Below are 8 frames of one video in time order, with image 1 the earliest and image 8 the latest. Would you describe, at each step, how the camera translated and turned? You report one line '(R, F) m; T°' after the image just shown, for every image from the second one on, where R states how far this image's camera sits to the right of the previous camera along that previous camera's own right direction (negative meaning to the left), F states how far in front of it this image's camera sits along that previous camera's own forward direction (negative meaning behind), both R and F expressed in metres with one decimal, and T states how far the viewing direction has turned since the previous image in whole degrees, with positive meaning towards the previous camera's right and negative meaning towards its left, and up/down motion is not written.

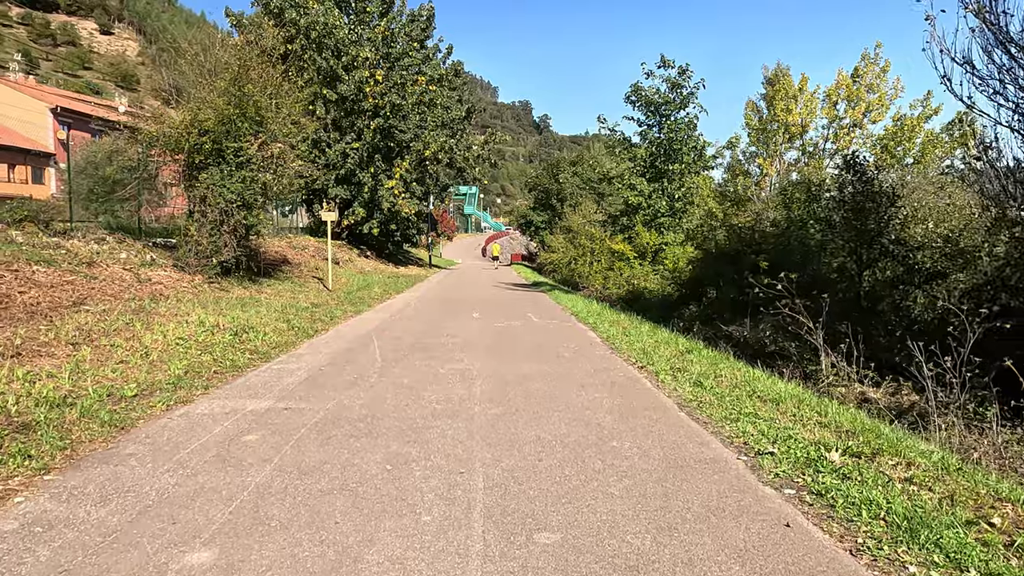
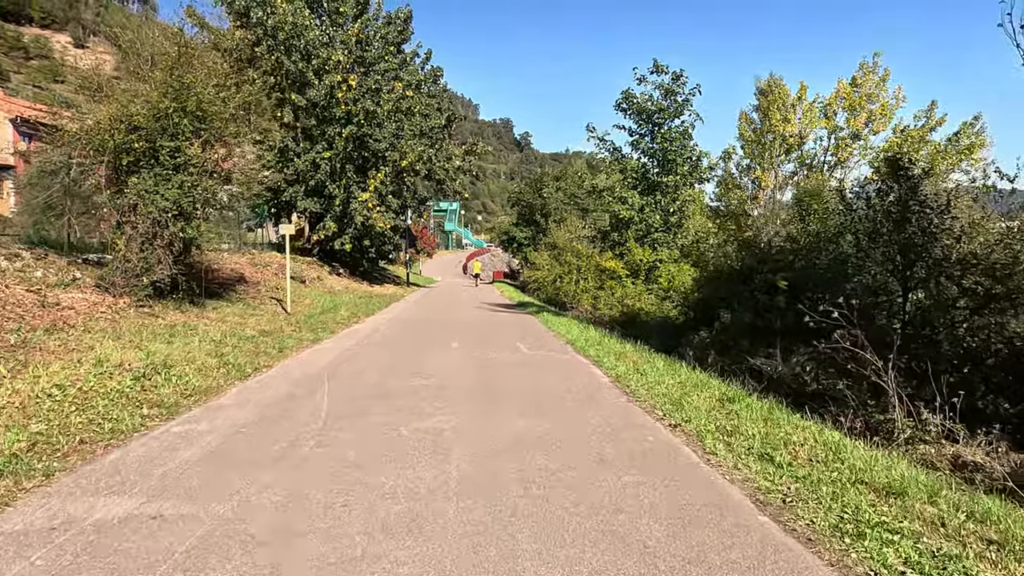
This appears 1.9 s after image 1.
(-0.1, +2.0) m; +1°
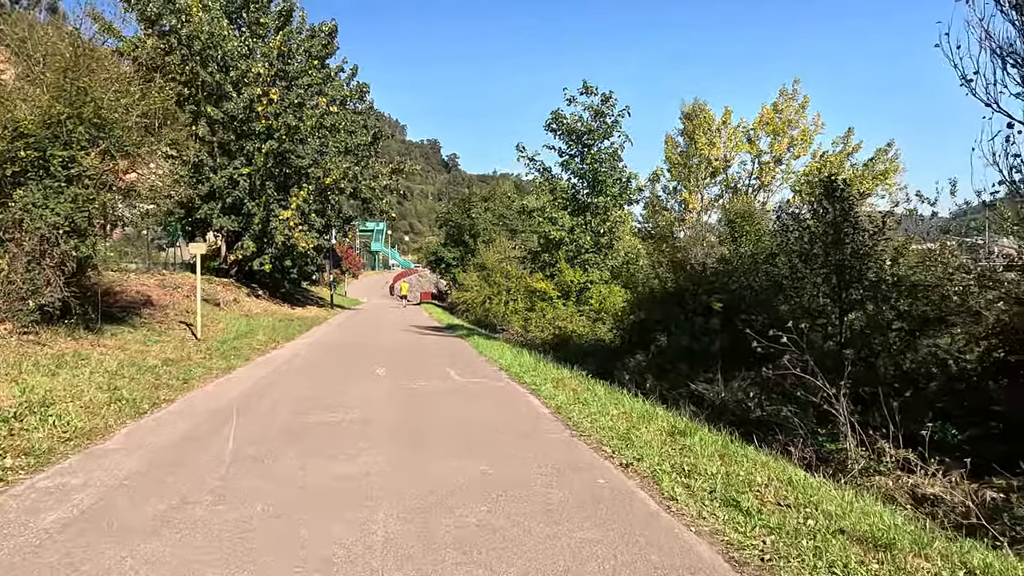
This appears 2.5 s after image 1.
(0.0, +0.6) m; +6°
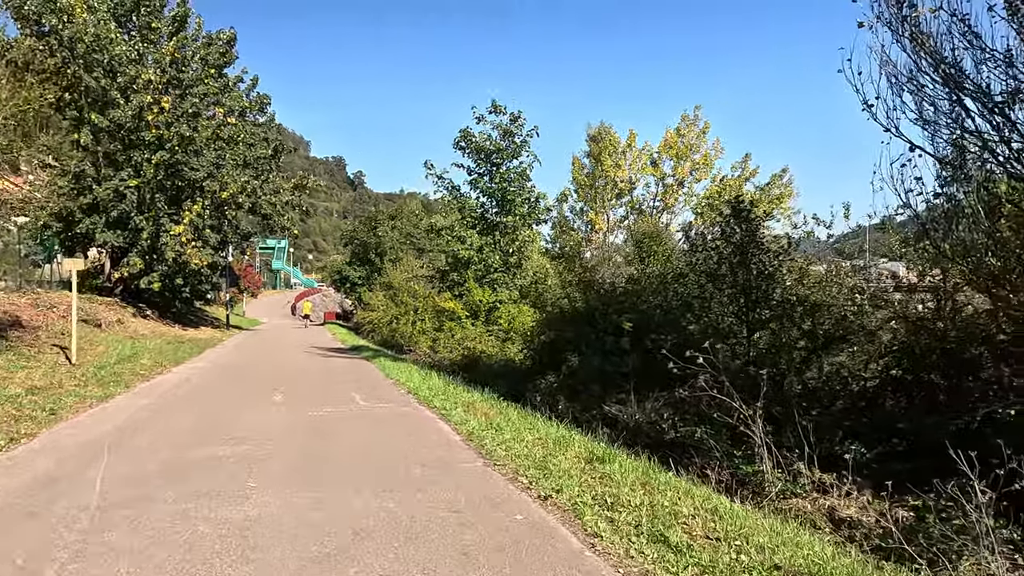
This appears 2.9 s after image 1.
(0.0, +0.4) m; +7°
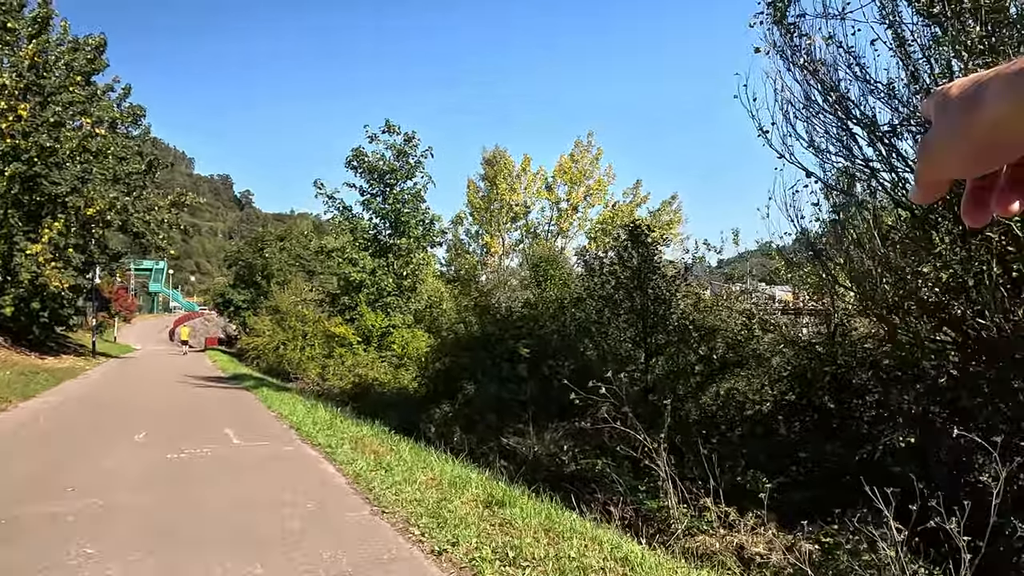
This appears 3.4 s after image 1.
(0.0, +0.5) m; +8°
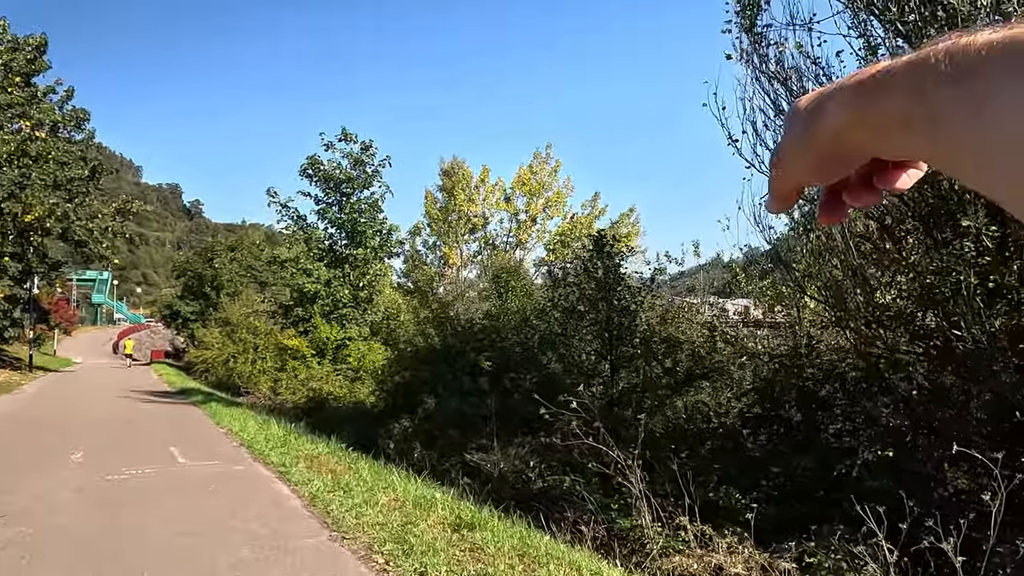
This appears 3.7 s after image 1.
(-0.1, +0.3) m; +3°
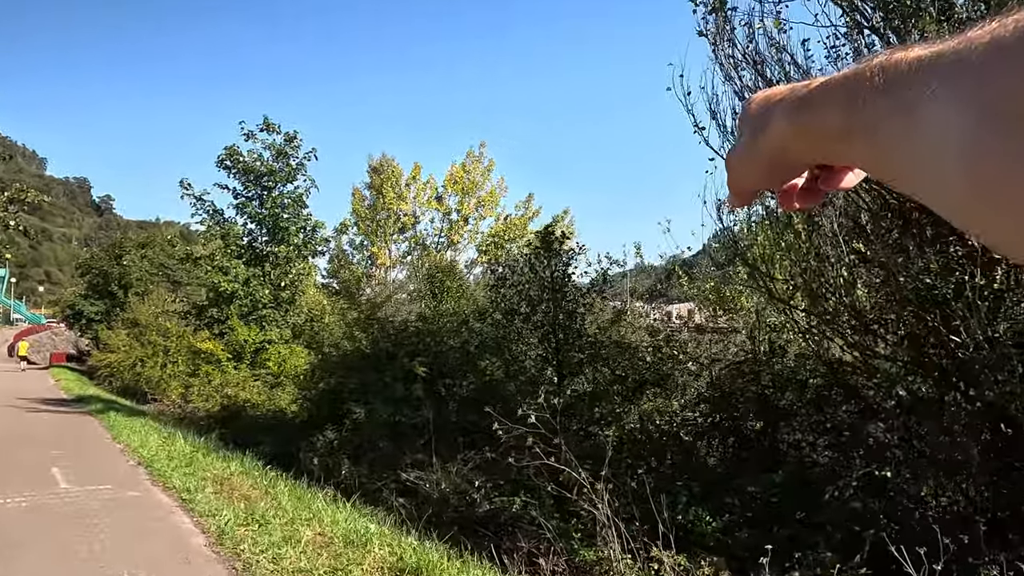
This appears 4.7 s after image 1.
(-0.2, +0.9) m; +6°
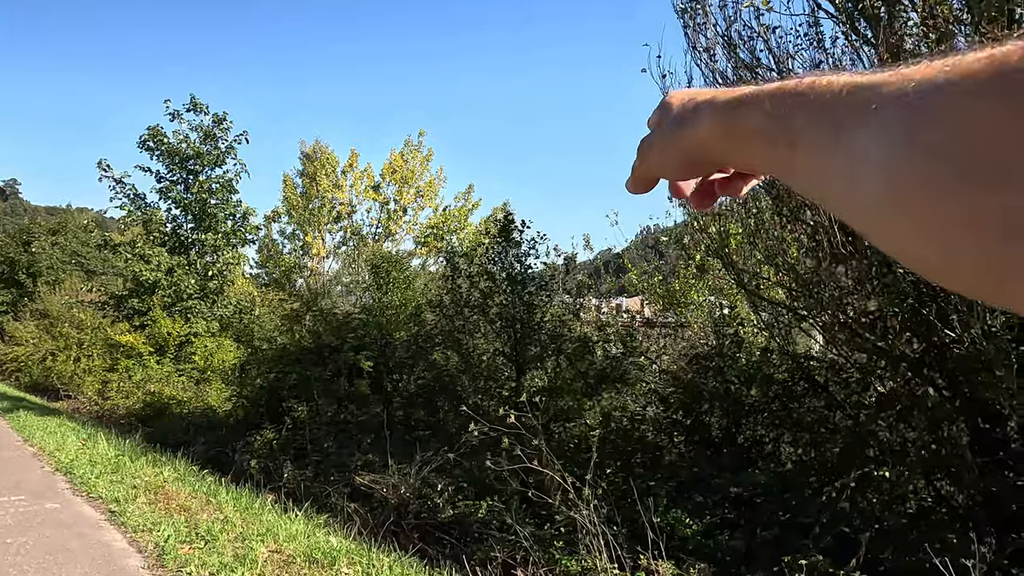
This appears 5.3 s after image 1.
(-0.3, +0.5) m; +5°
